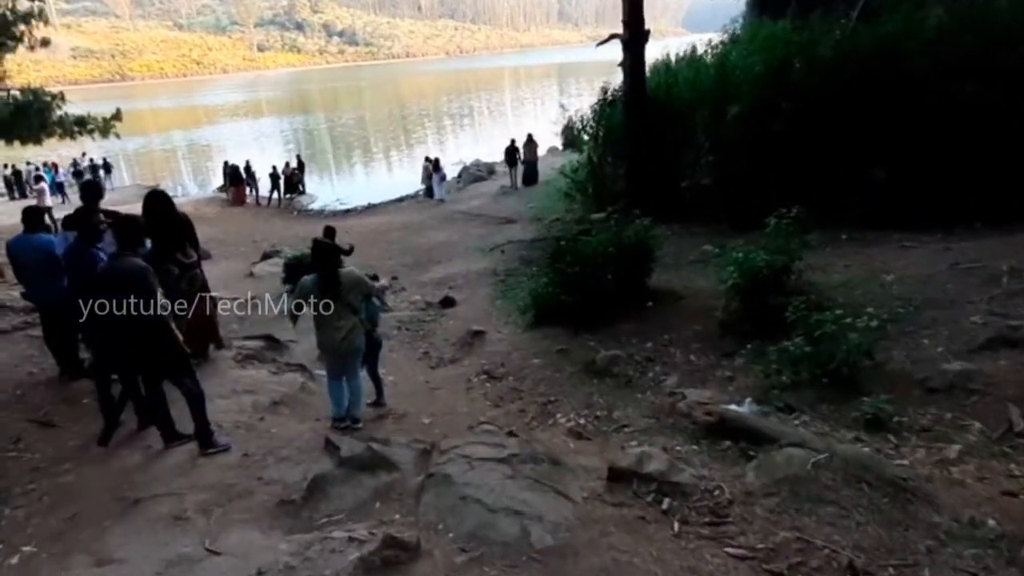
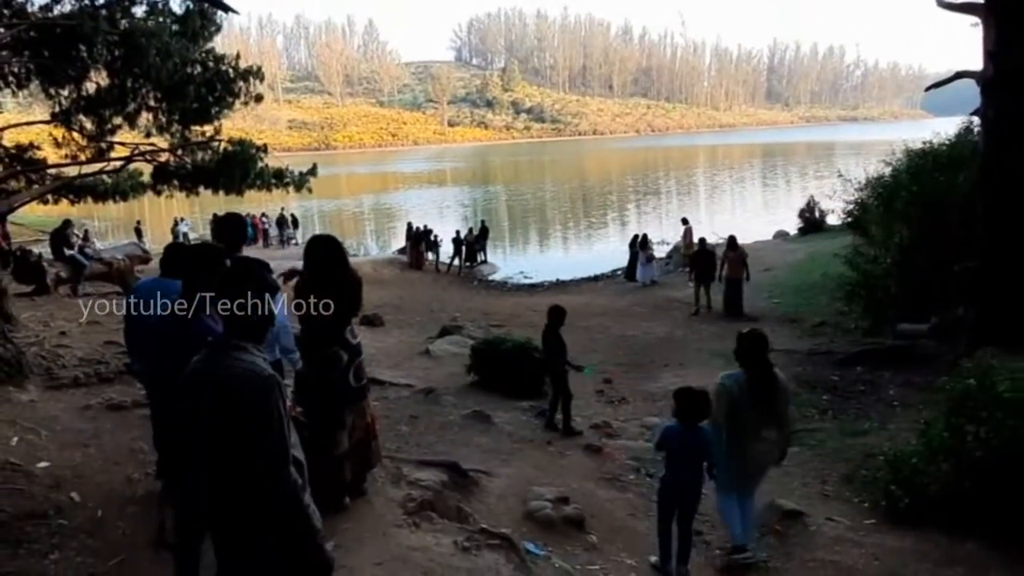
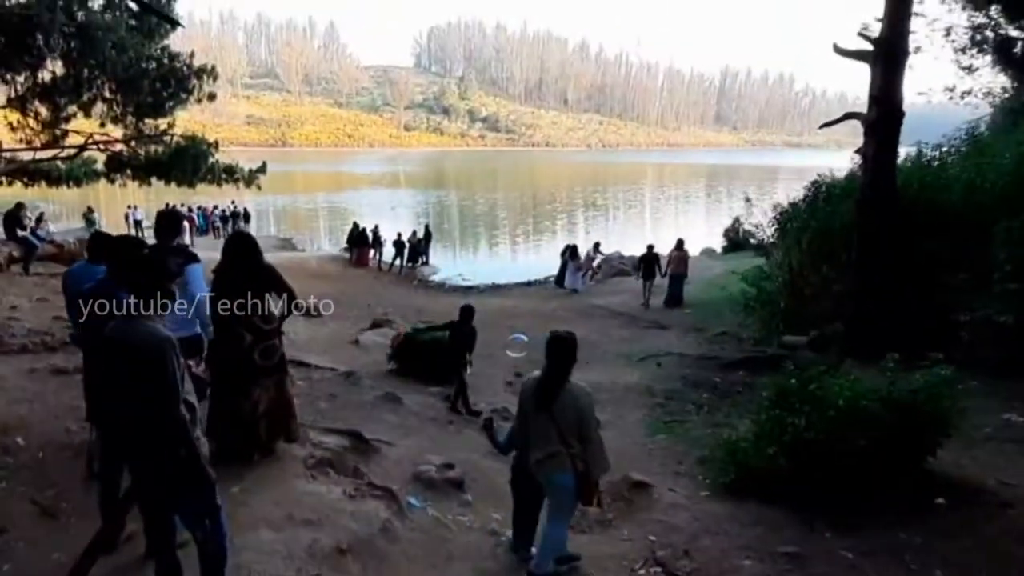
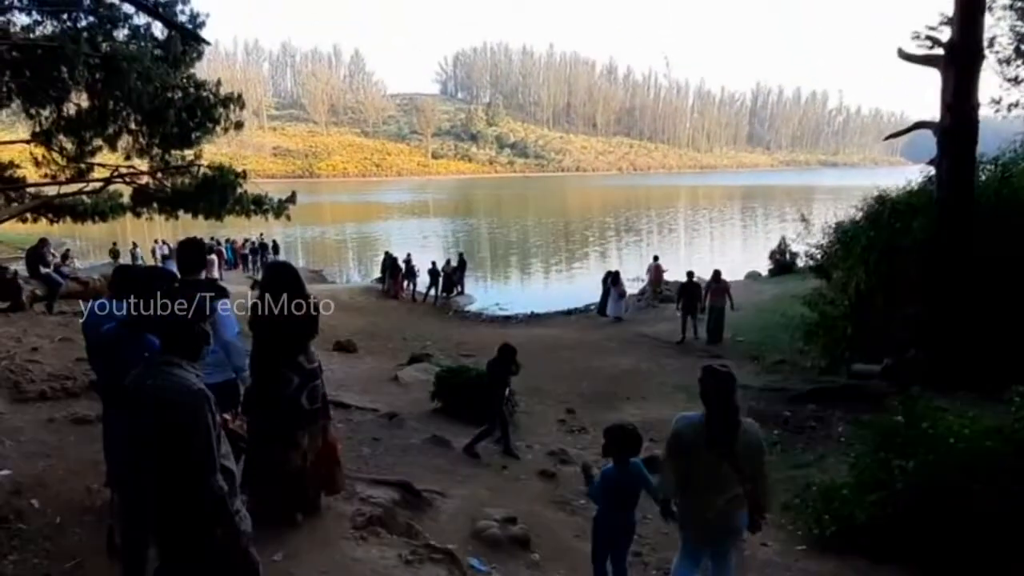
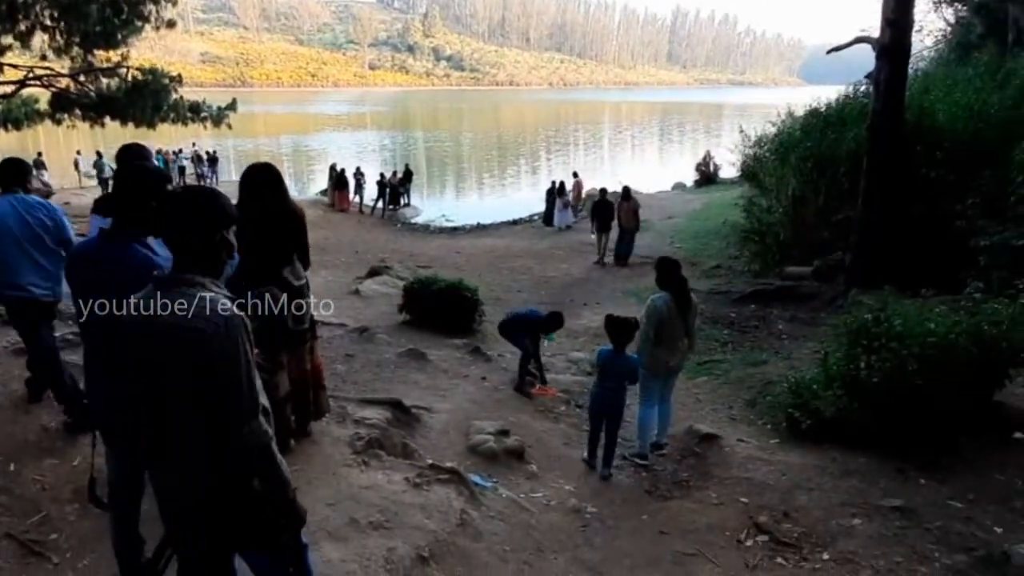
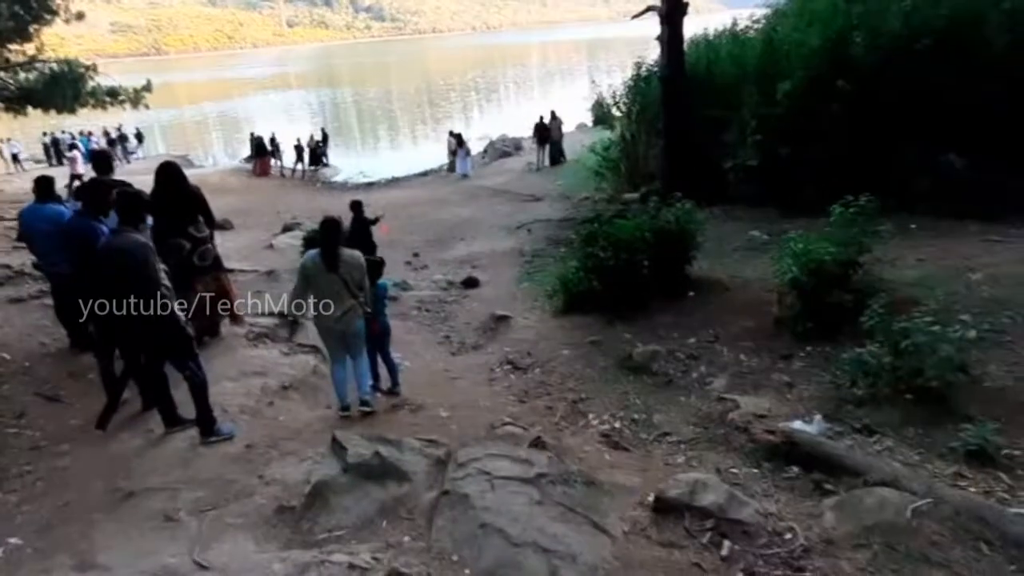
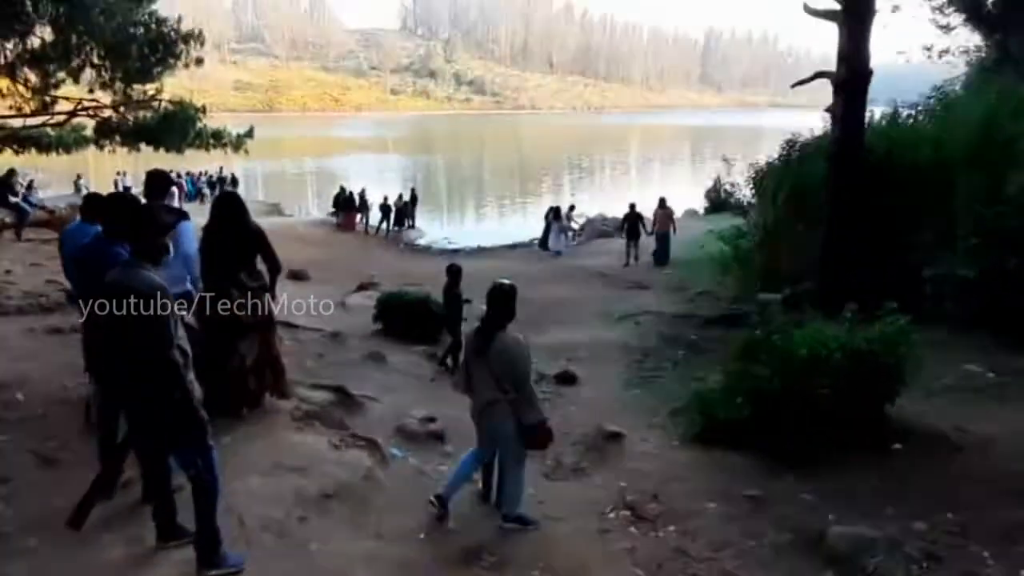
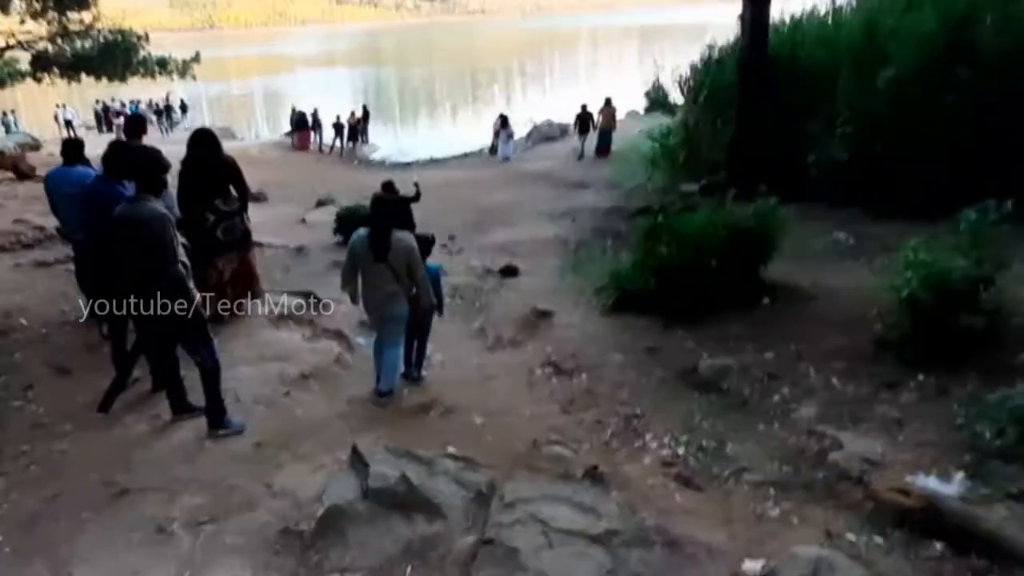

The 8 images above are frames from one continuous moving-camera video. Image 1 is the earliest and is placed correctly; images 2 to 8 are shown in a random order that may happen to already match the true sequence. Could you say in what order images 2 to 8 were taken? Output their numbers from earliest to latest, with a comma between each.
6, 8, 7, 3, 4, 2, 5
